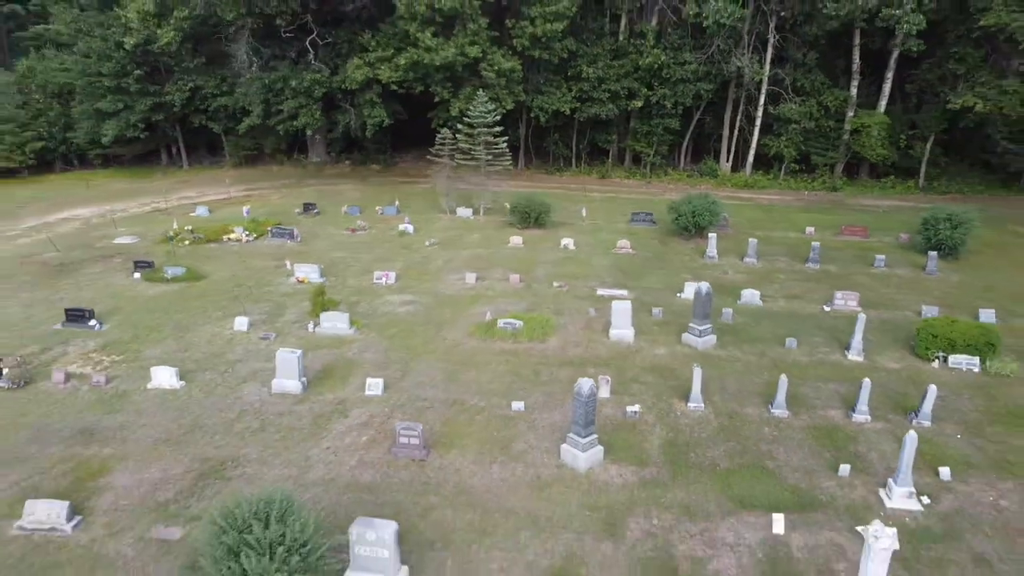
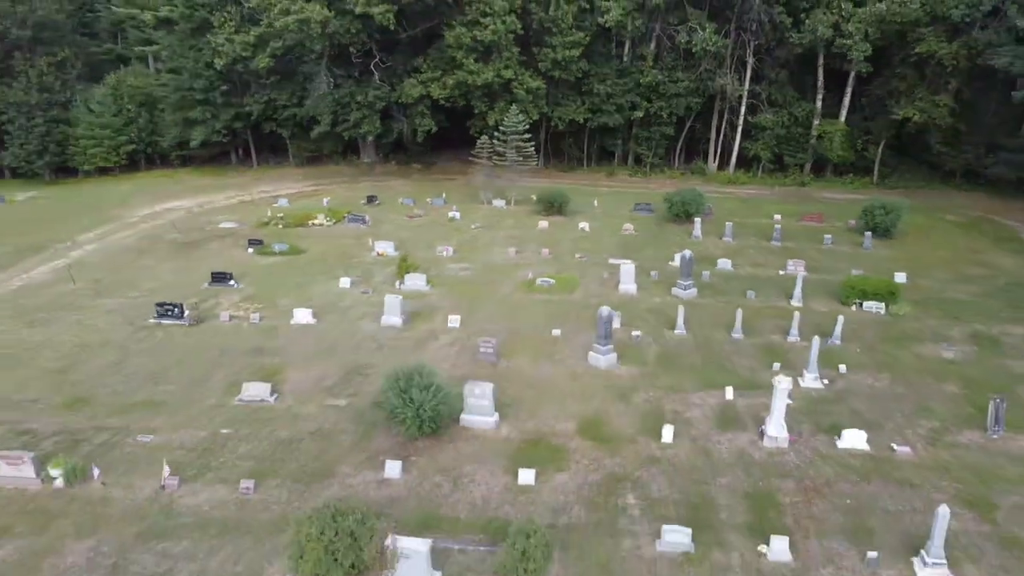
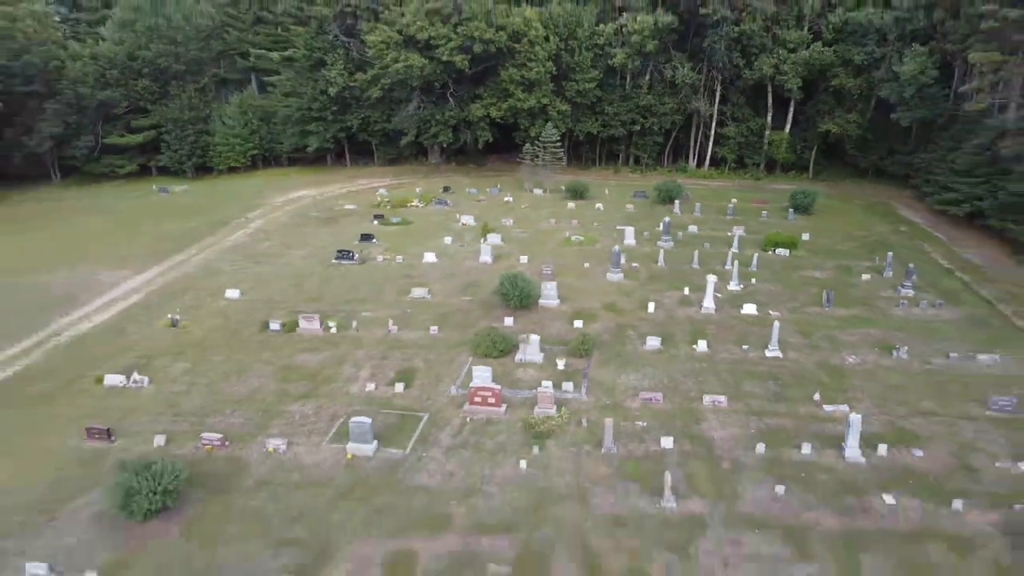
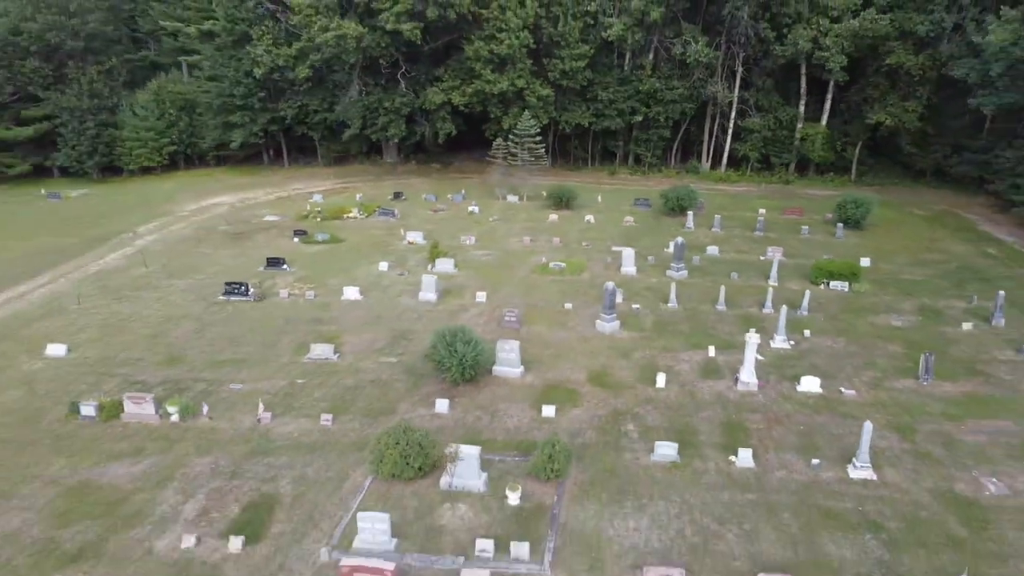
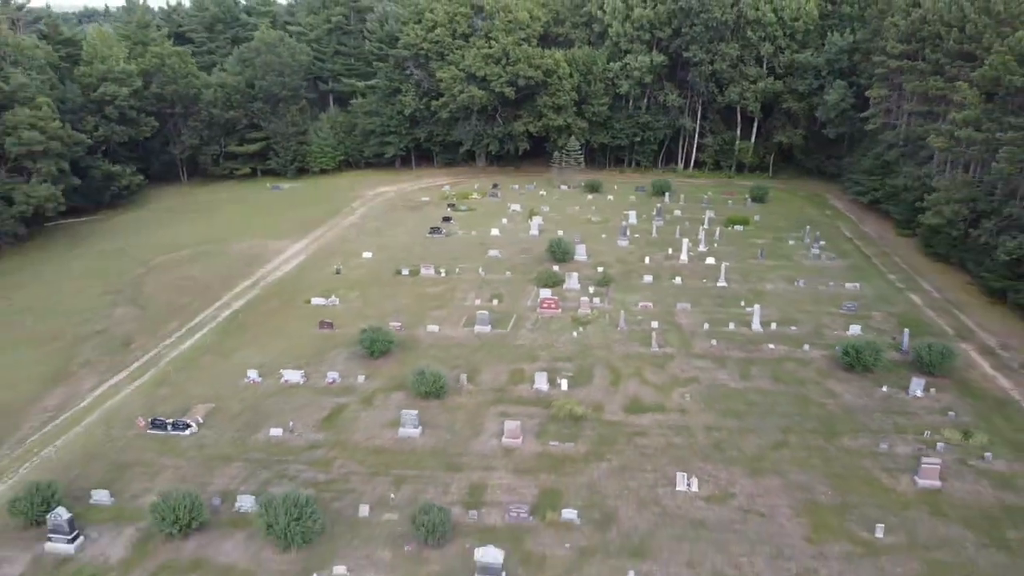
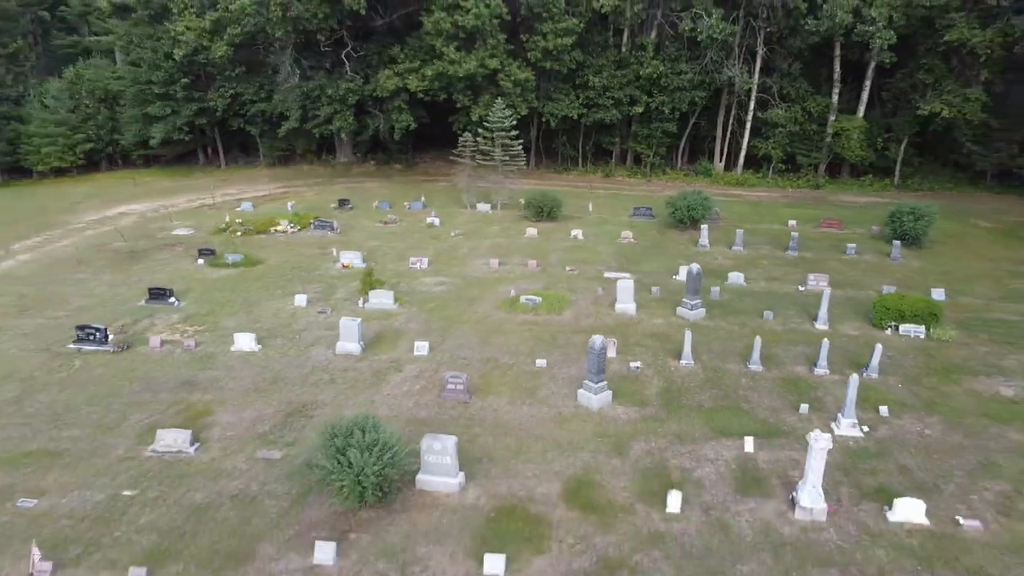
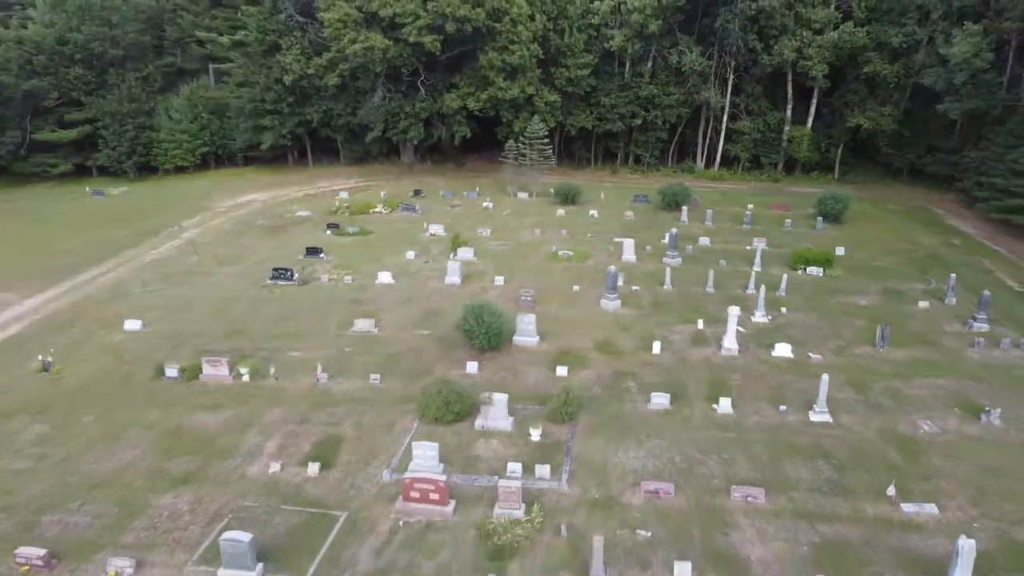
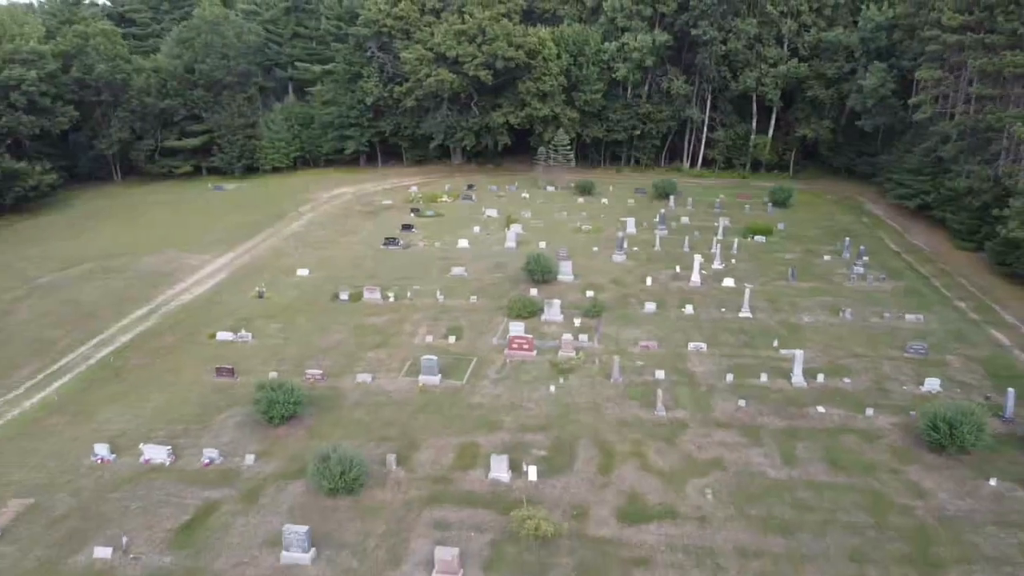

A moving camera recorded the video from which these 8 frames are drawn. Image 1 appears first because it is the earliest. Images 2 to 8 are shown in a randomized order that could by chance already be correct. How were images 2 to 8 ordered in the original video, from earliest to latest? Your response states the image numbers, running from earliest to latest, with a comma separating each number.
6, 2, 4, 7, 3, 8, 5
